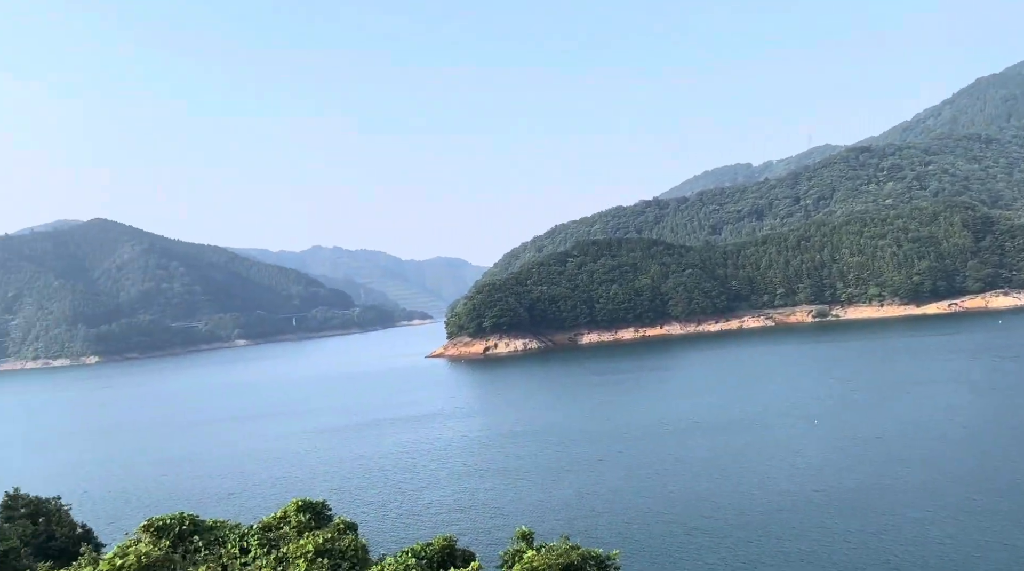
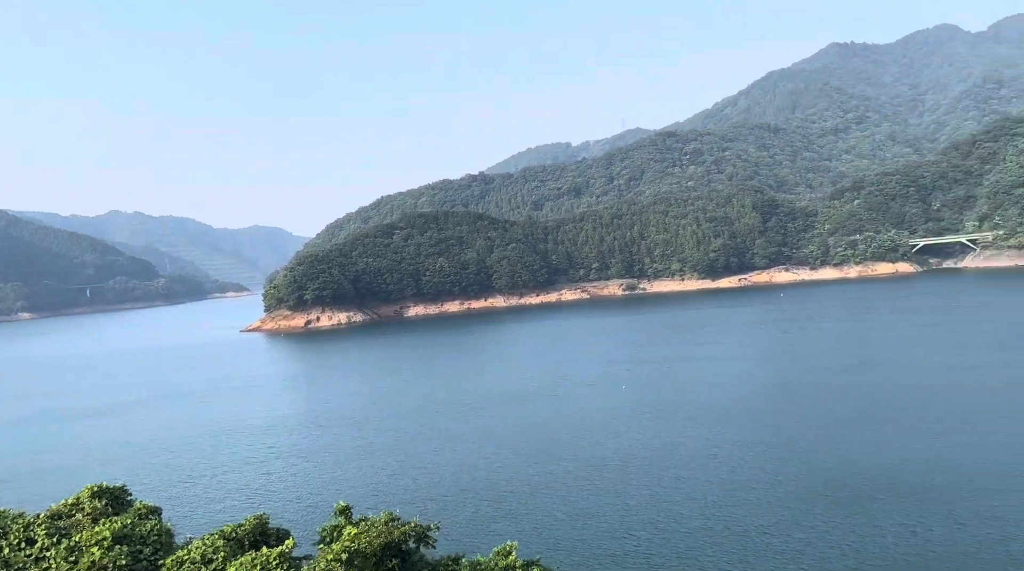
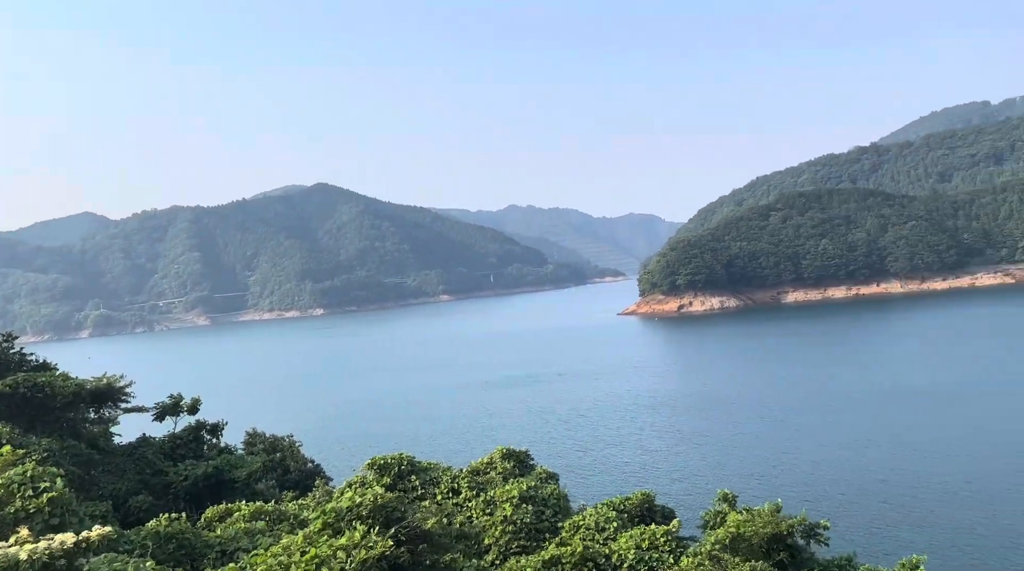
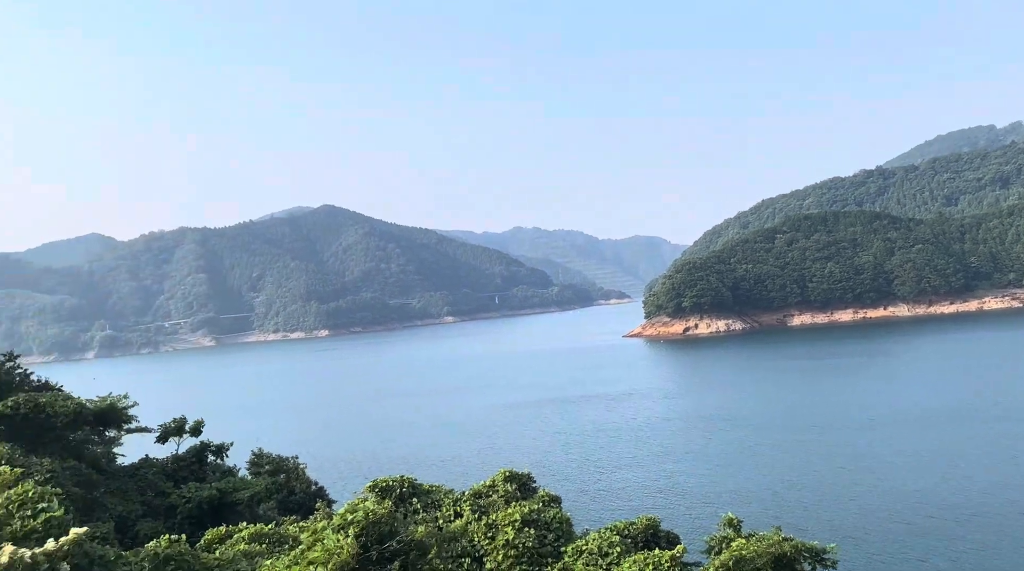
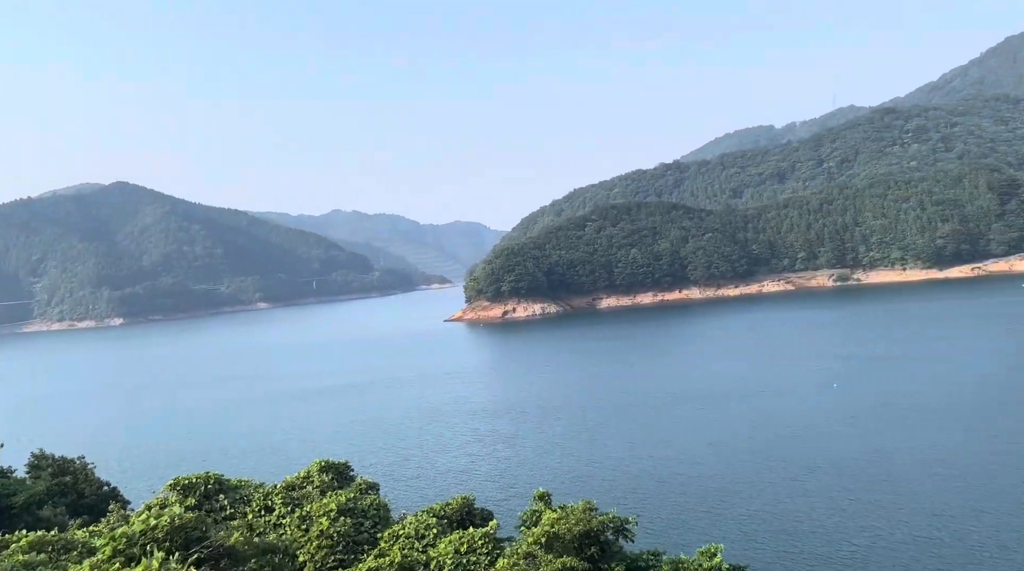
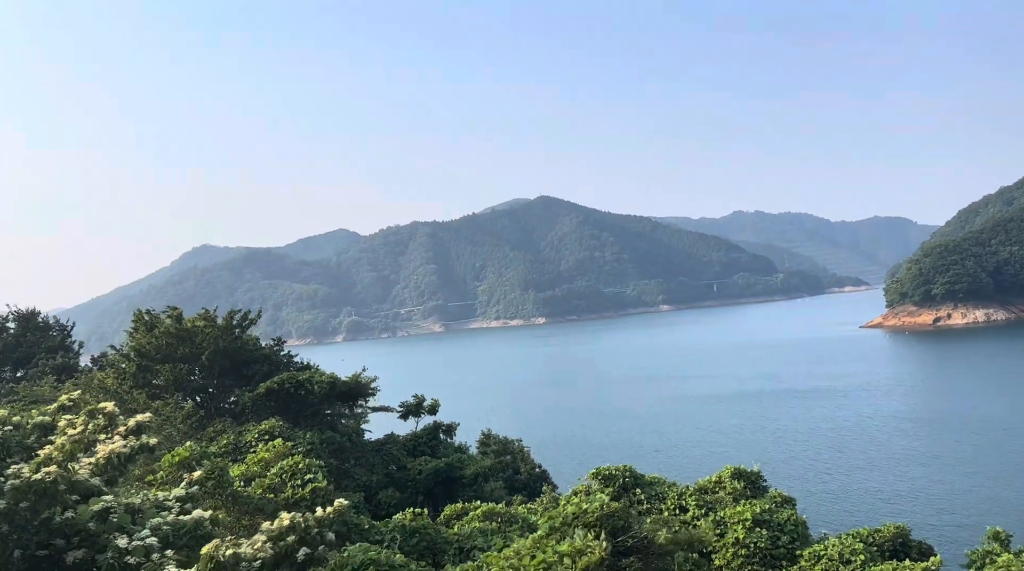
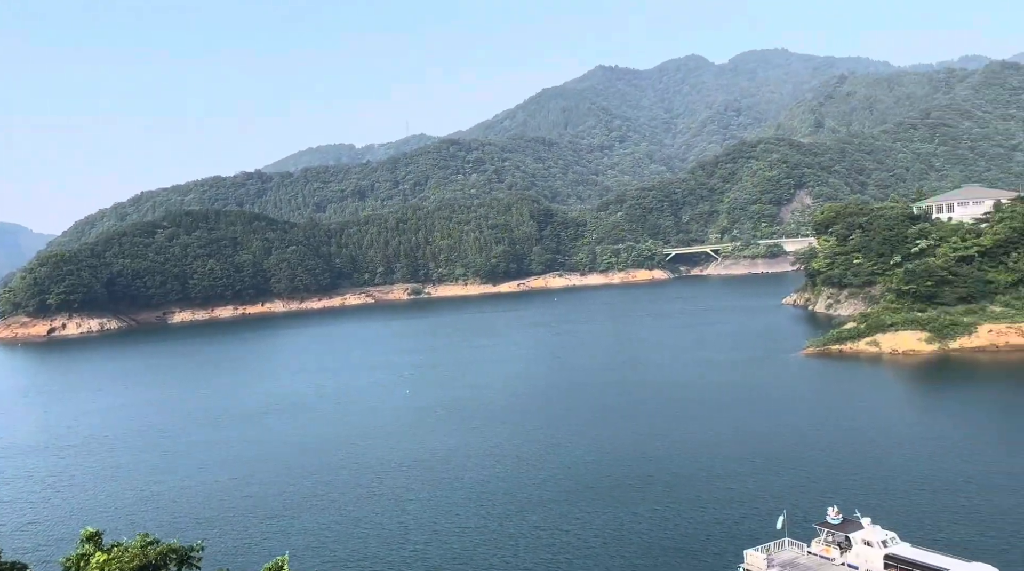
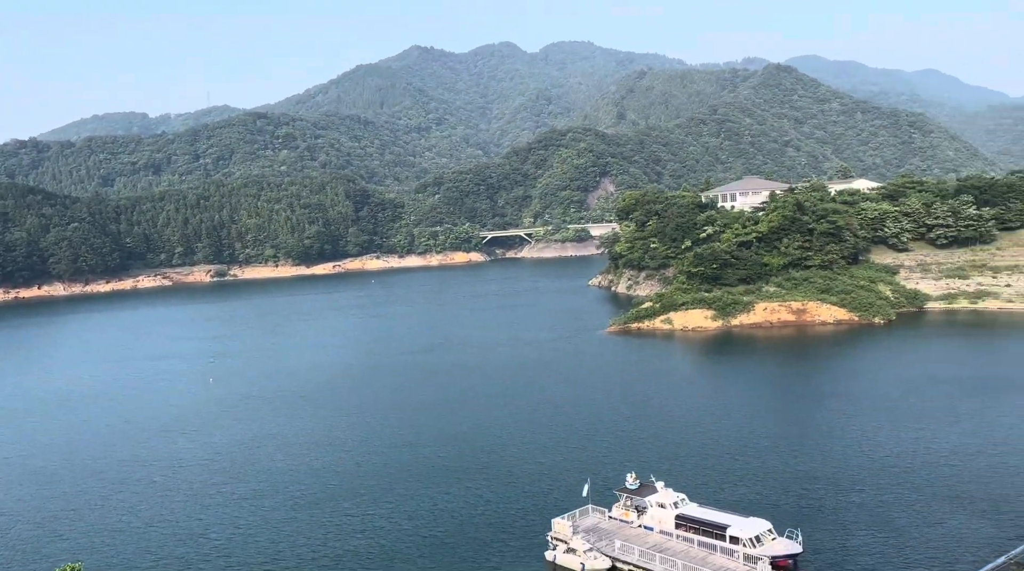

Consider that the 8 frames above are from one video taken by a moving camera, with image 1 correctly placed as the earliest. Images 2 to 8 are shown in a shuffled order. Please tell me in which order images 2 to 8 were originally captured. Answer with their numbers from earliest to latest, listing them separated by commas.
4, 6, 3, 5, 2, 7, 8
